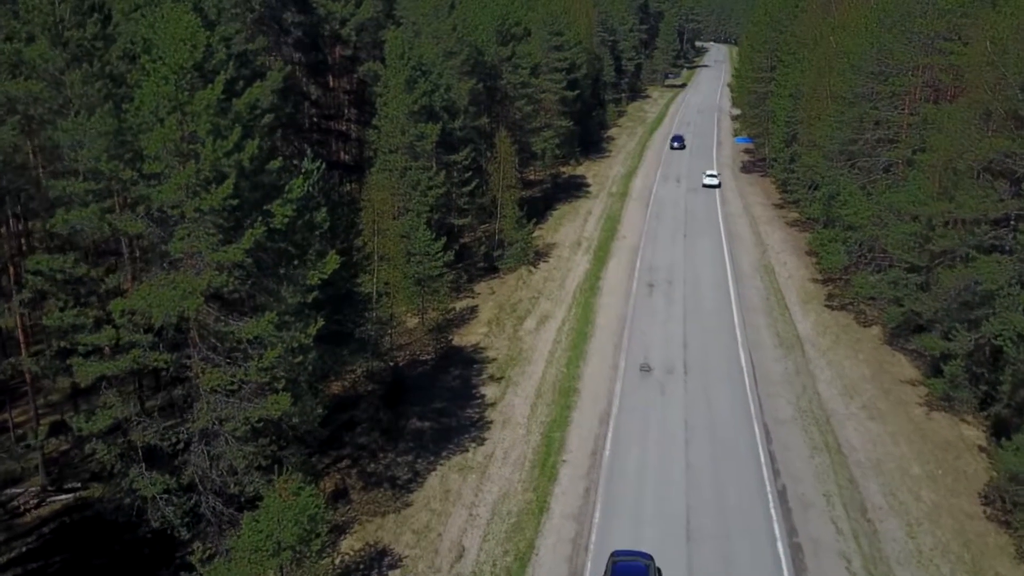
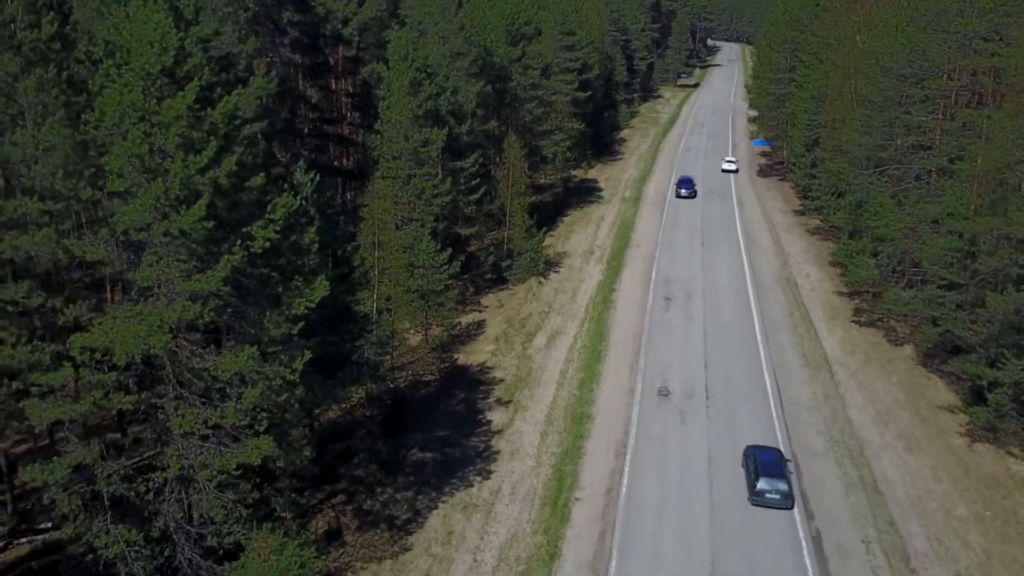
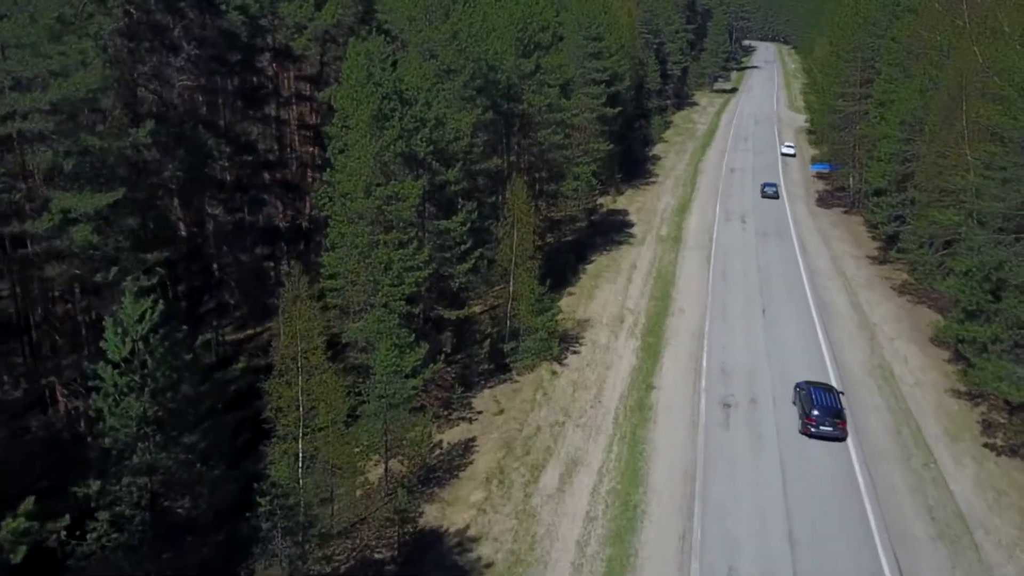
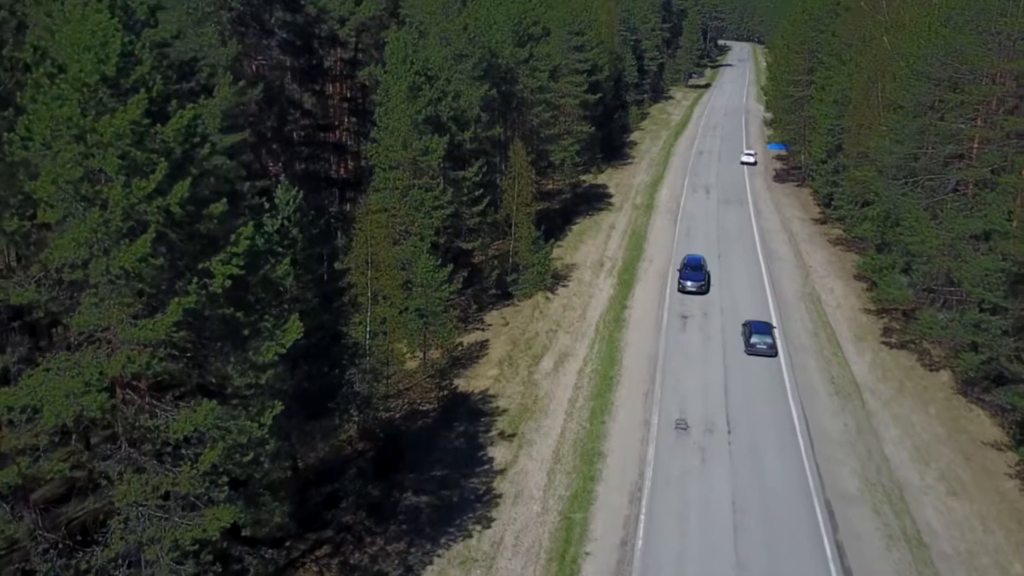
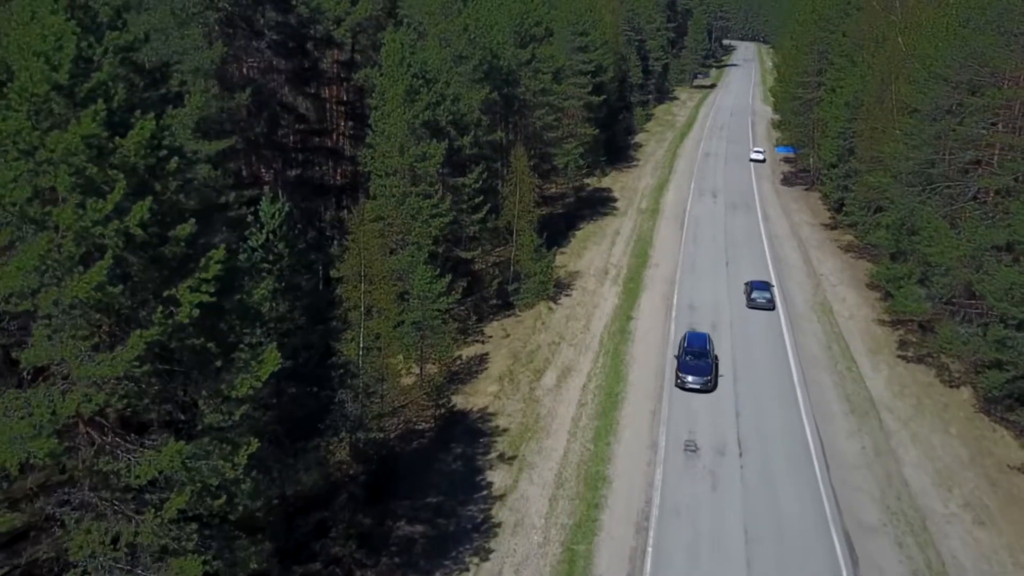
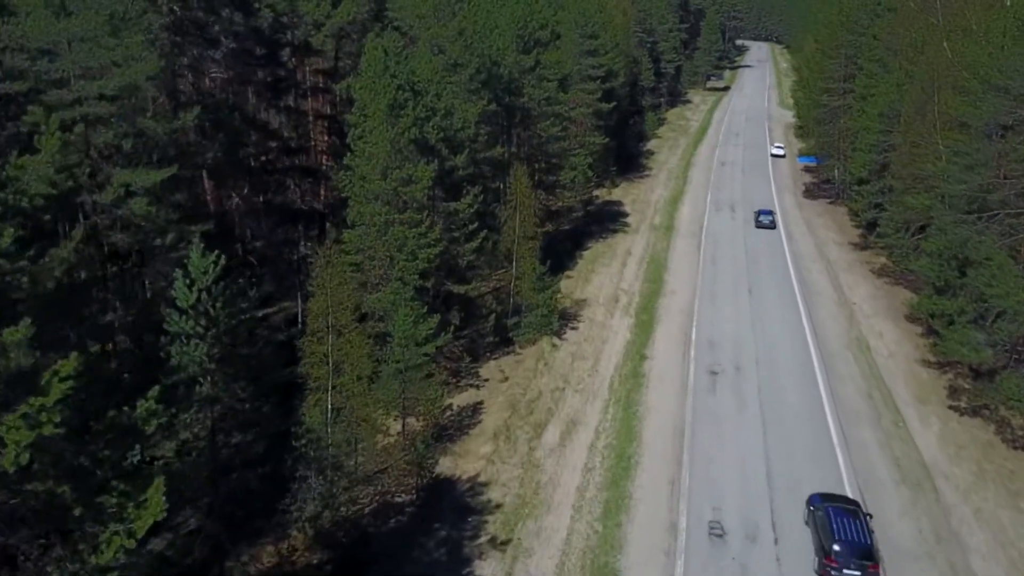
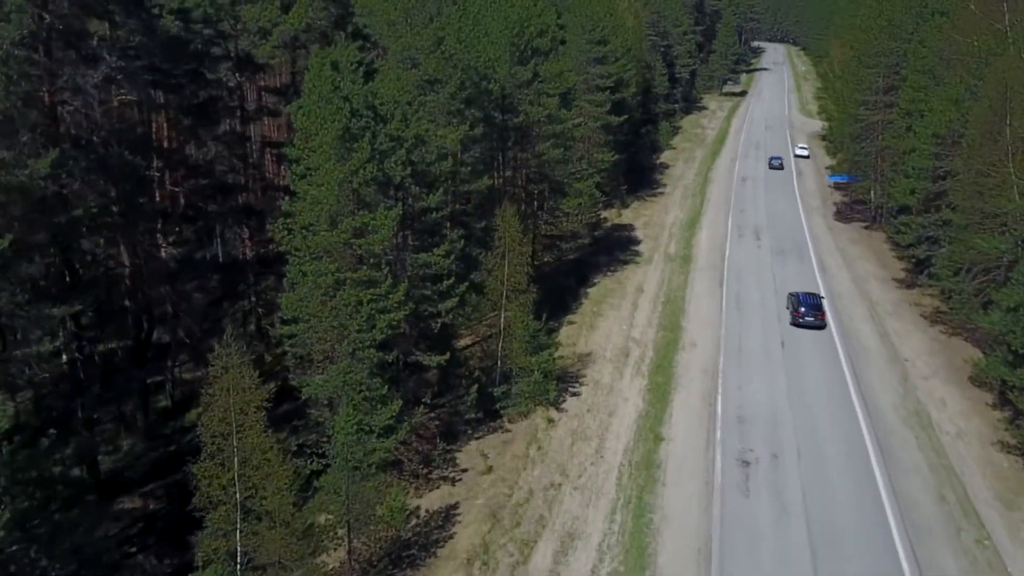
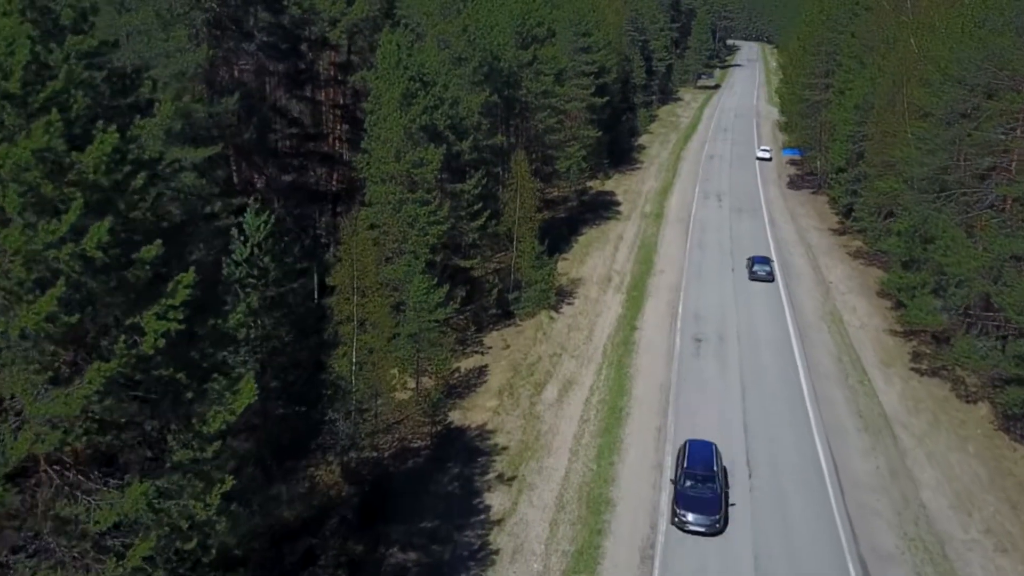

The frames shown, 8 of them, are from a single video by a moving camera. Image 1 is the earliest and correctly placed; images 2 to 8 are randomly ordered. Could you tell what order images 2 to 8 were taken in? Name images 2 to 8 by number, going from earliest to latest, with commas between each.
2, 4, 5, 8, 6, 3, 7
